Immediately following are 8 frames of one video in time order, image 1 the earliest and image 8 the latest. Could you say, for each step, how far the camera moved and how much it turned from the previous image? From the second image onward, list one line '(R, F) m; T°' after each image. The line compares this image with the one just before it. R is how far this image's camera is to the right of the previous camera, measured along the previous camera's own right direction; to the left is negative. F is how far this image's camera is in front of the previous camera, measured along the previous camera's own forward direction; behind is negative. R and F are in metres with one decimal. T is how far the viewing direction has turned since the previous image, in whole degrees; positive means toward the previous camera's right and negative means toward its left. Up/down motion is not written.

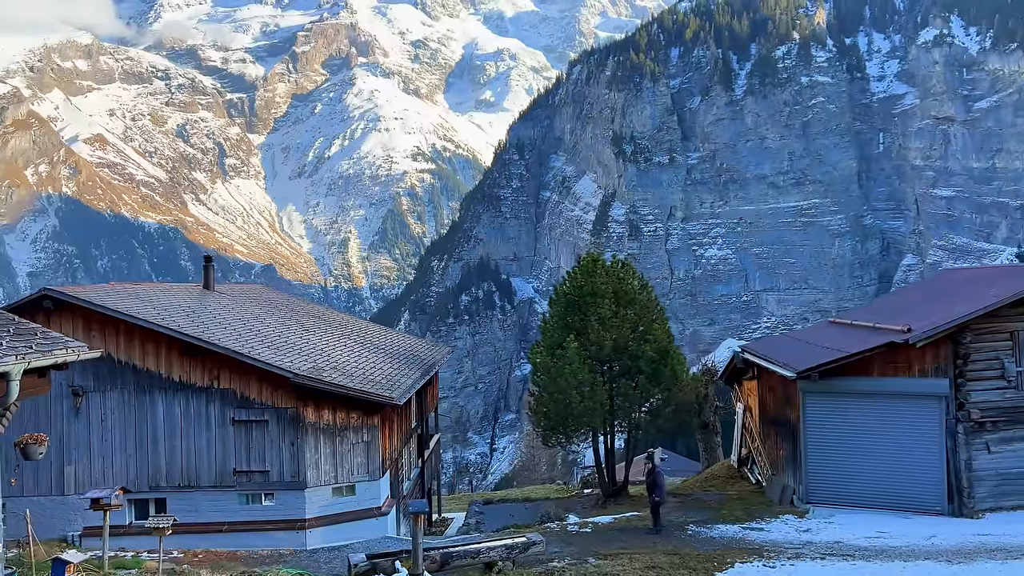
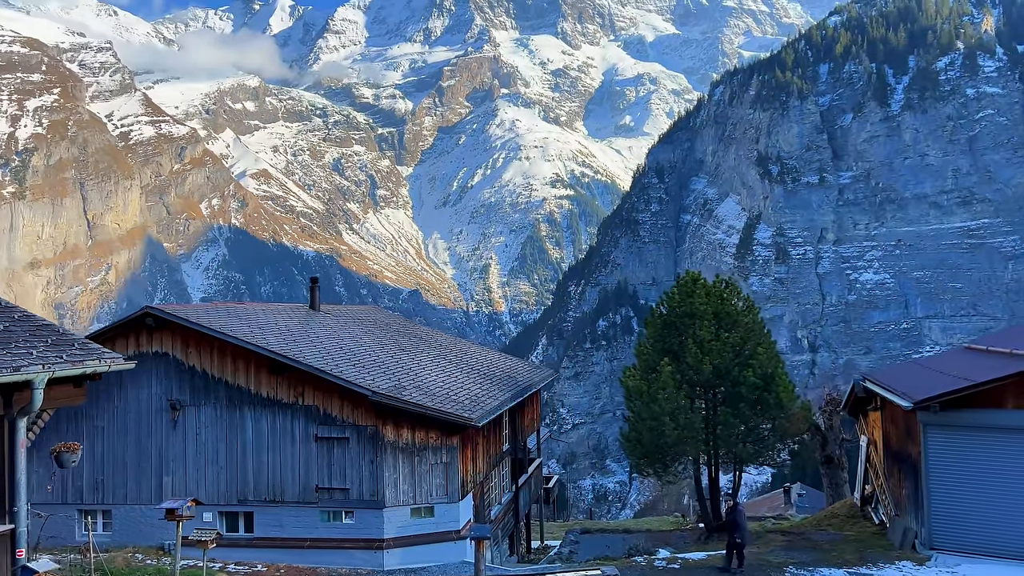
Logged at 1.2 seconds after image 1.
(+1.1, +0.6) m; -10°
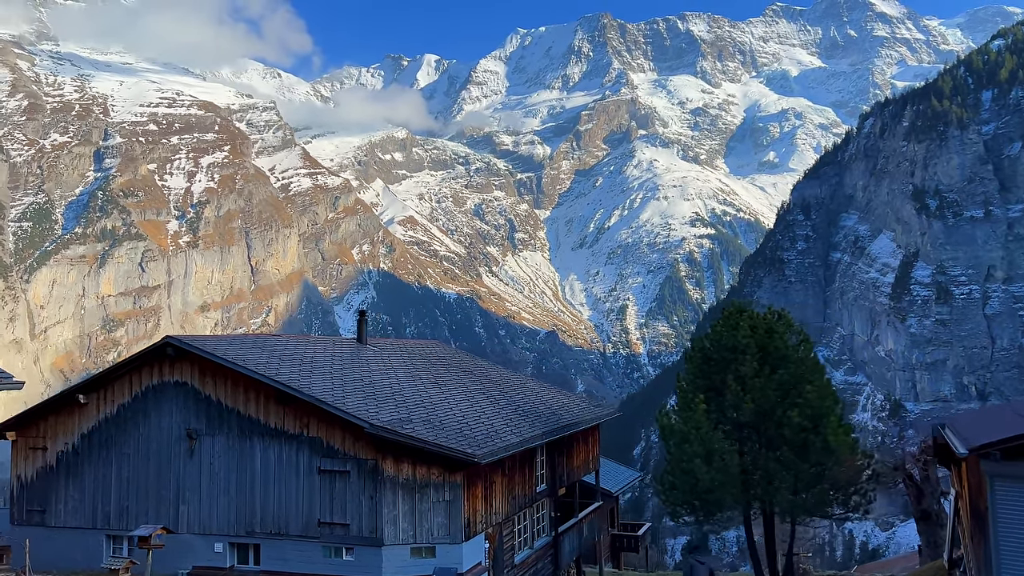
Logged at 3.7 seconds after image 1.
(+2.4, +0.9) m; -10°
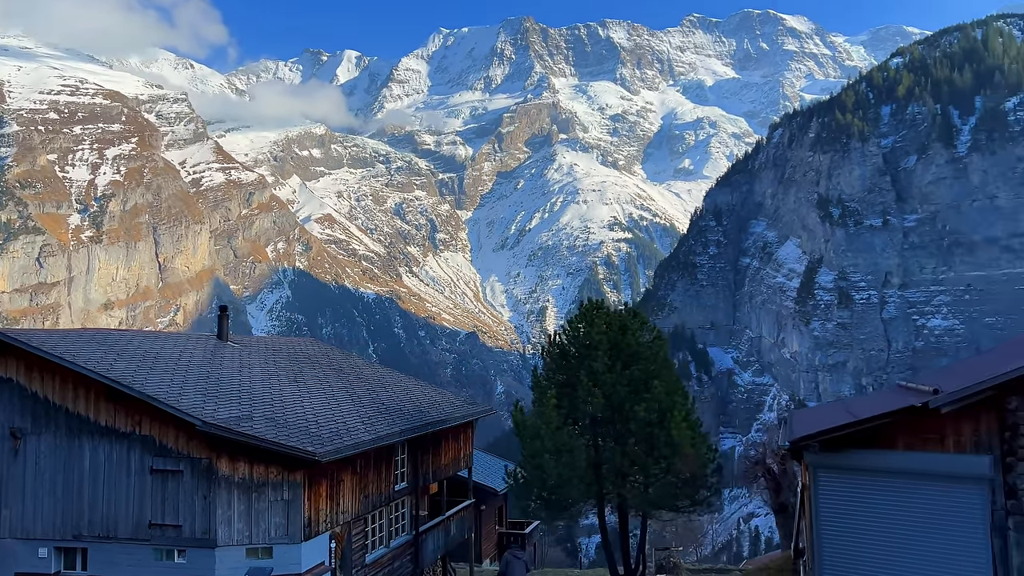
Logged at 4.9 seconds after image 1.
(+1.3, +0.1) m; +6°
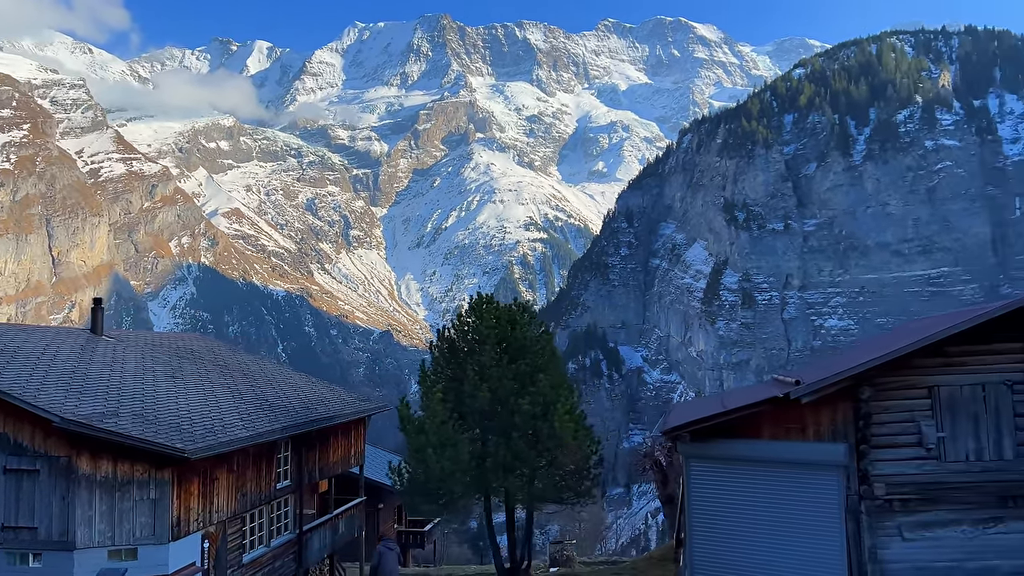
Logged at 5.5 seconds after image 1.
(+0.6, 0.0) m; +6°
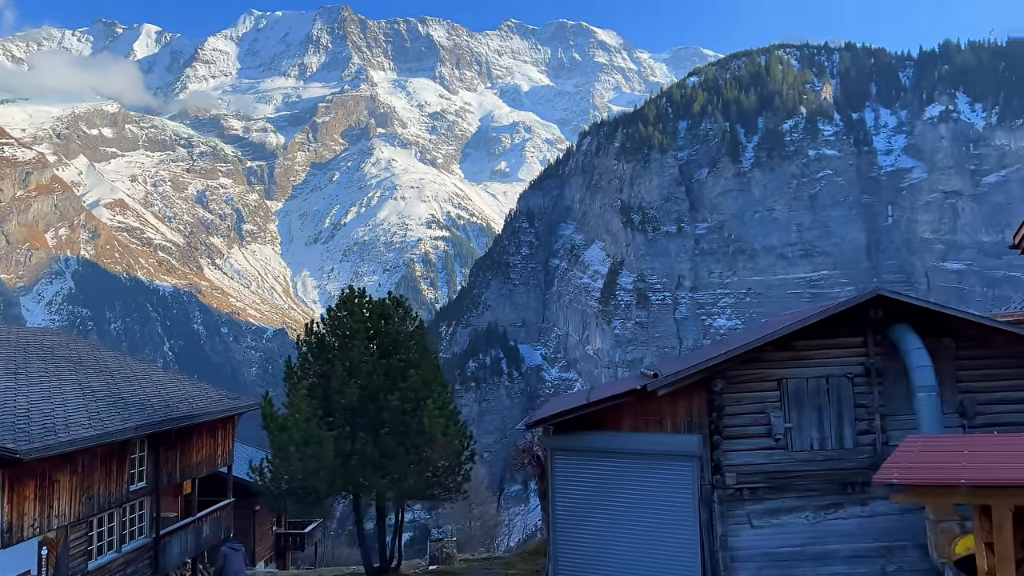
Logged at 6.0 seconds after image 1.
(+0.6, +0.1) m; +7°
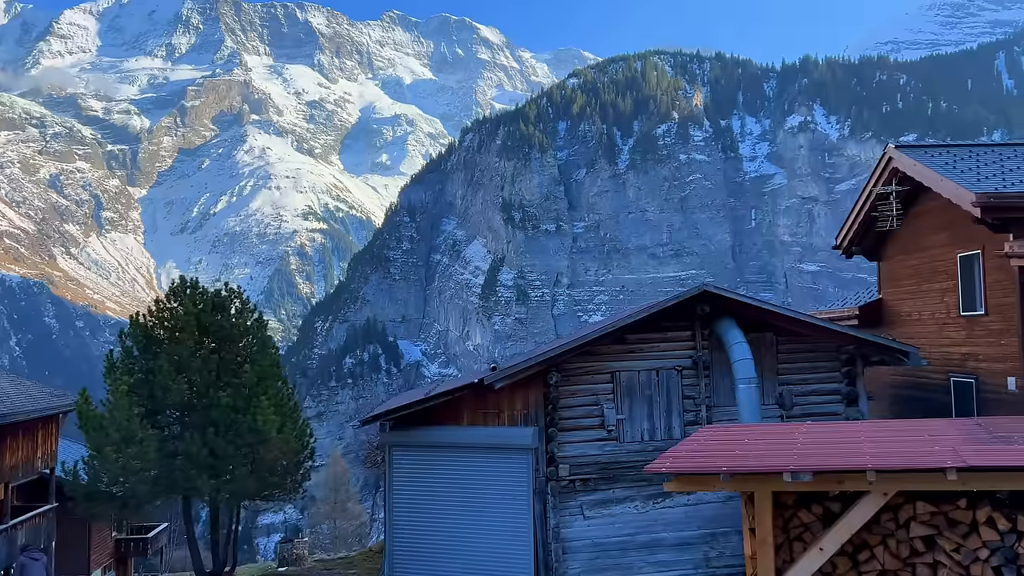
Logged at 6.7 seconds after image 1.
(+0.7, +0.2) m; +8°
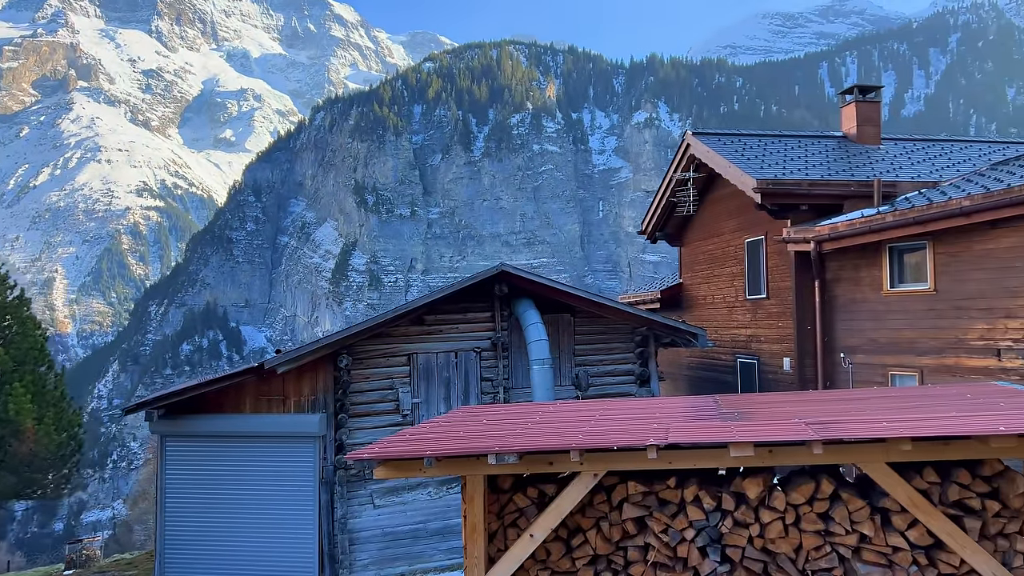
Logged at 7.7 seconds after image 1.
(+0.9, +0.4) m; +10°
